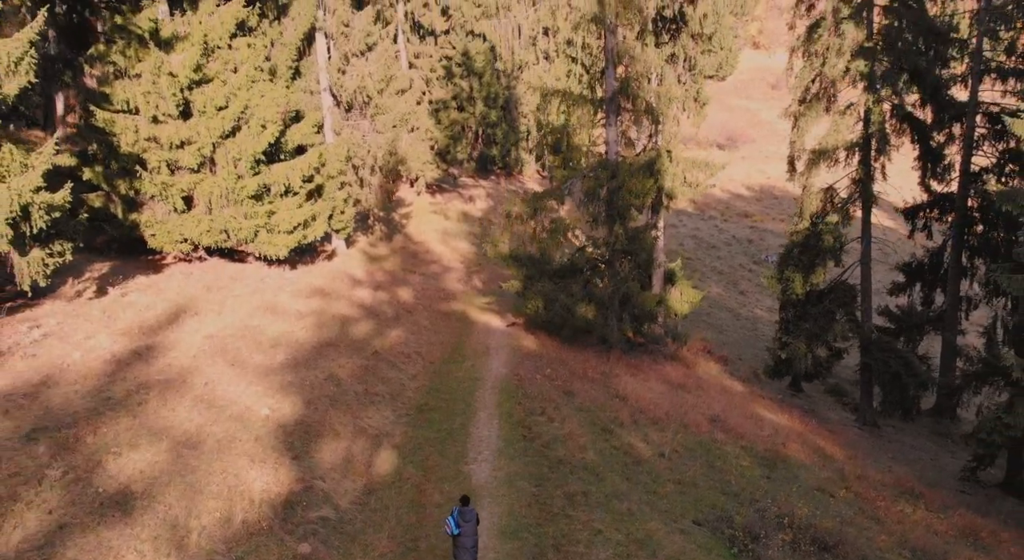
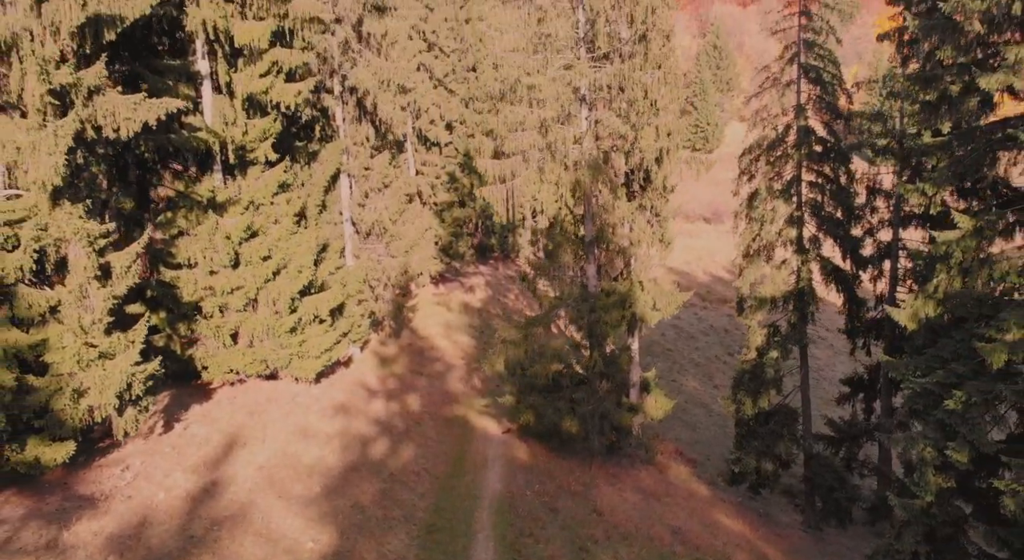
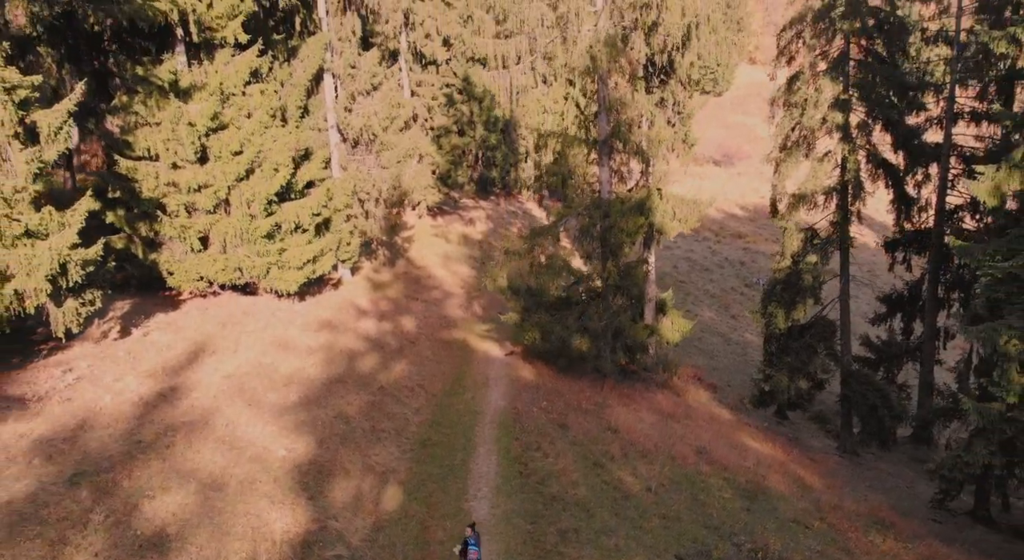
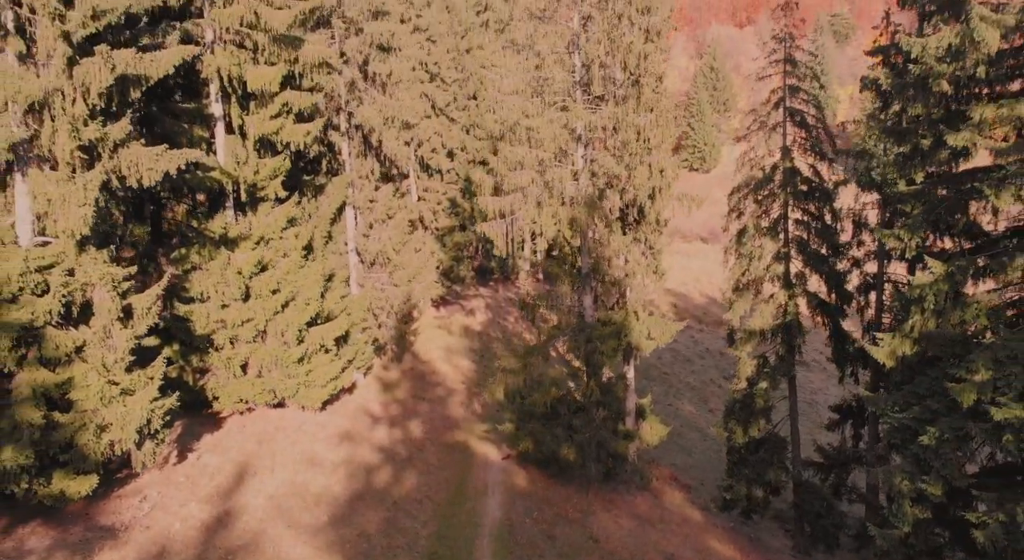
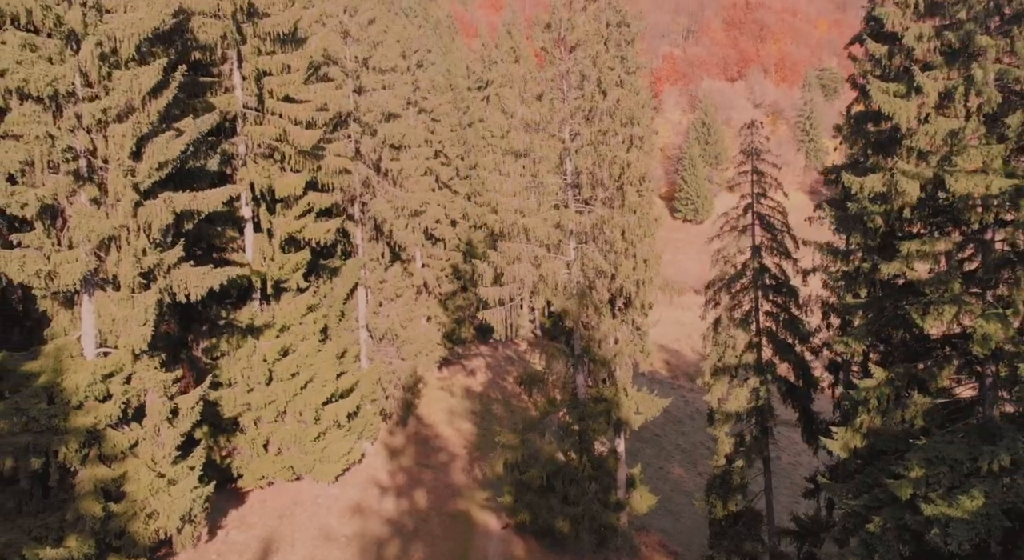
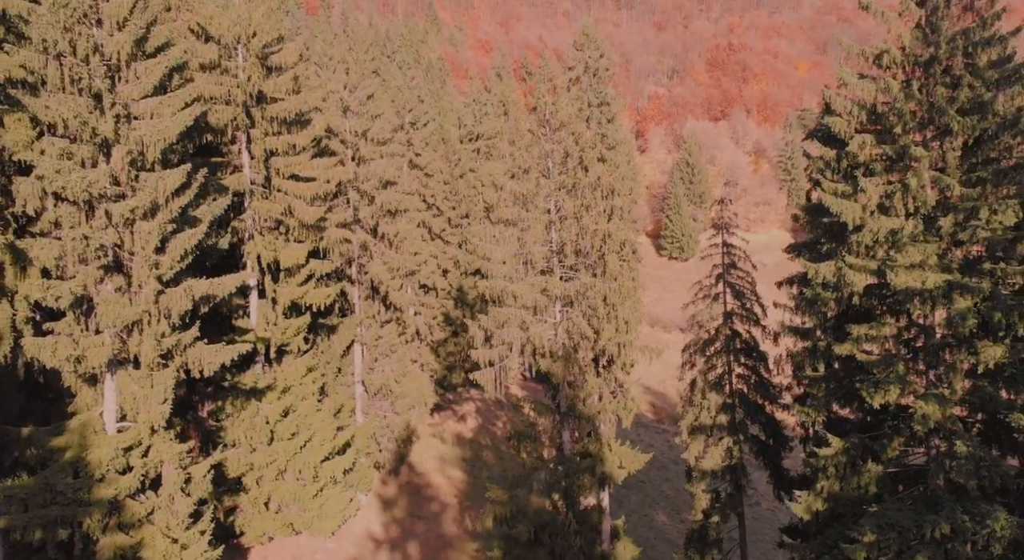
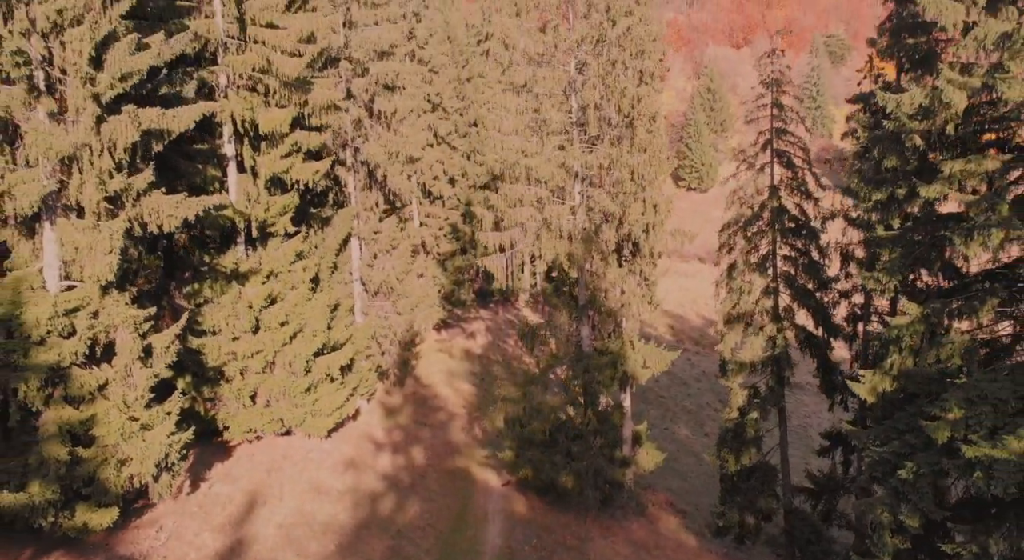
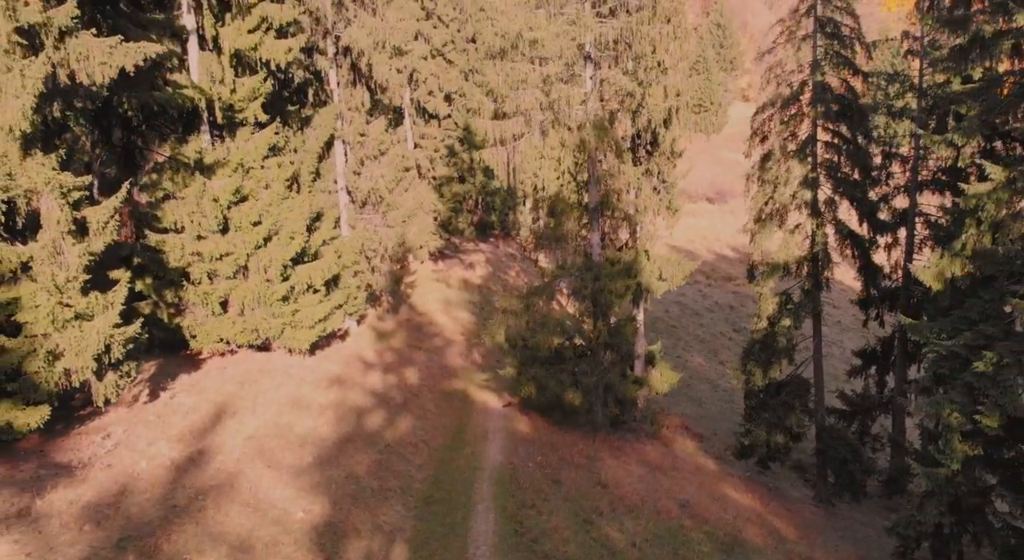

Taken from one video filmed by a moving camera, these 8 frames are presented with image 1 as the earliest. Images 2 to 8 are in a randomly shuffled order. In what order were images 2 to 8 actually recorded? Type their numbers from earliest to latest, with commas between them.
3, 8, 2, 4, 7, 5, 6
